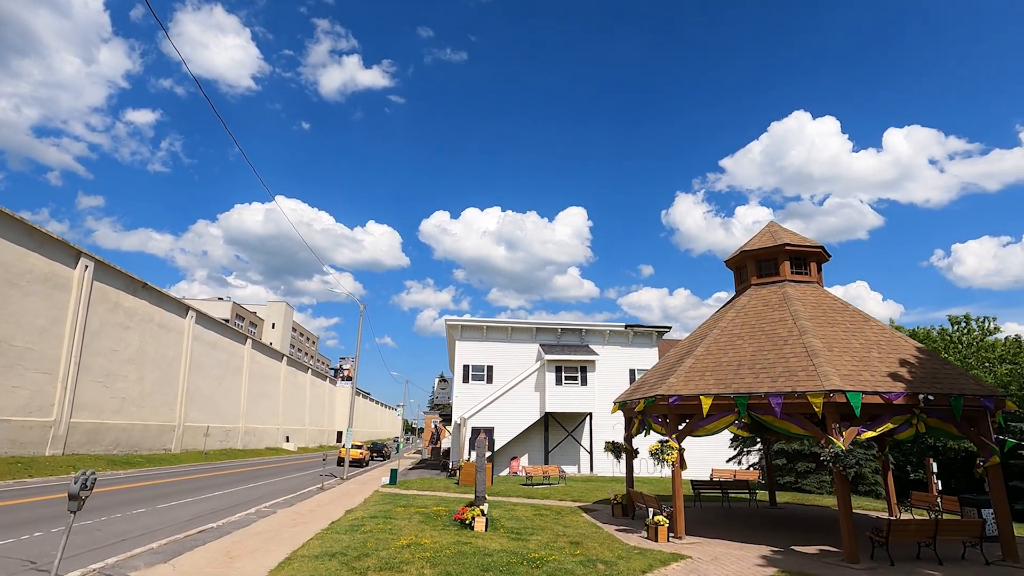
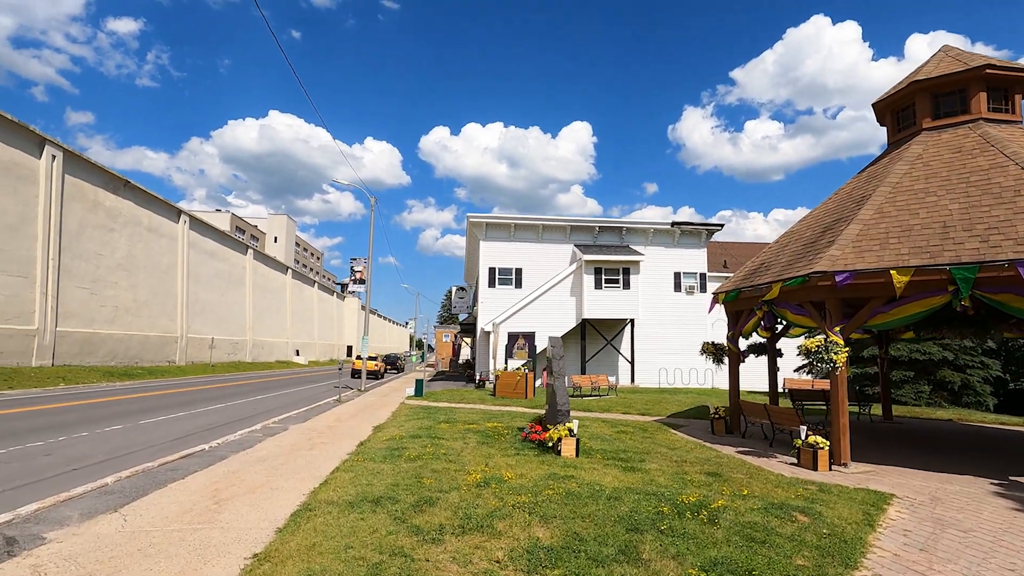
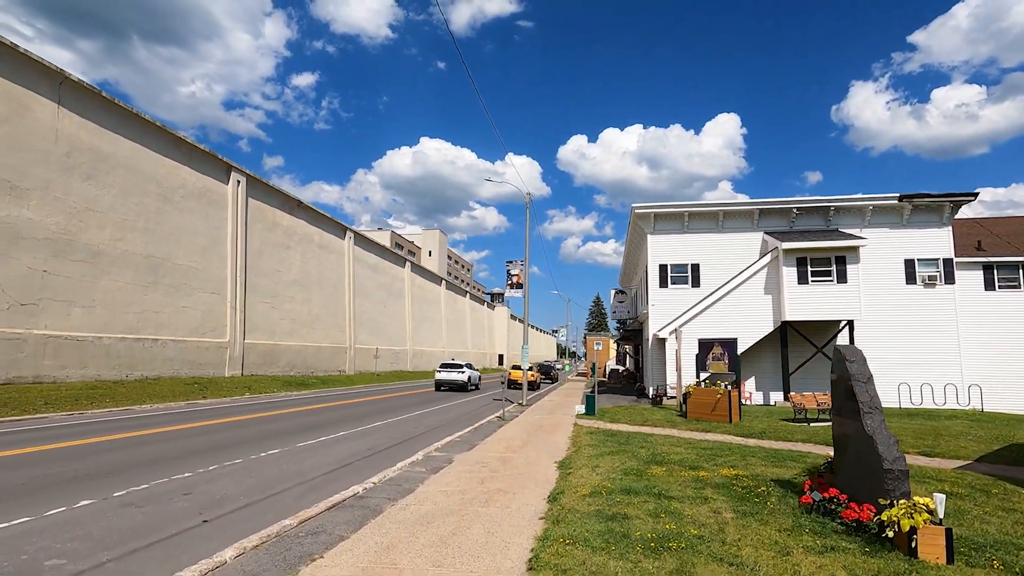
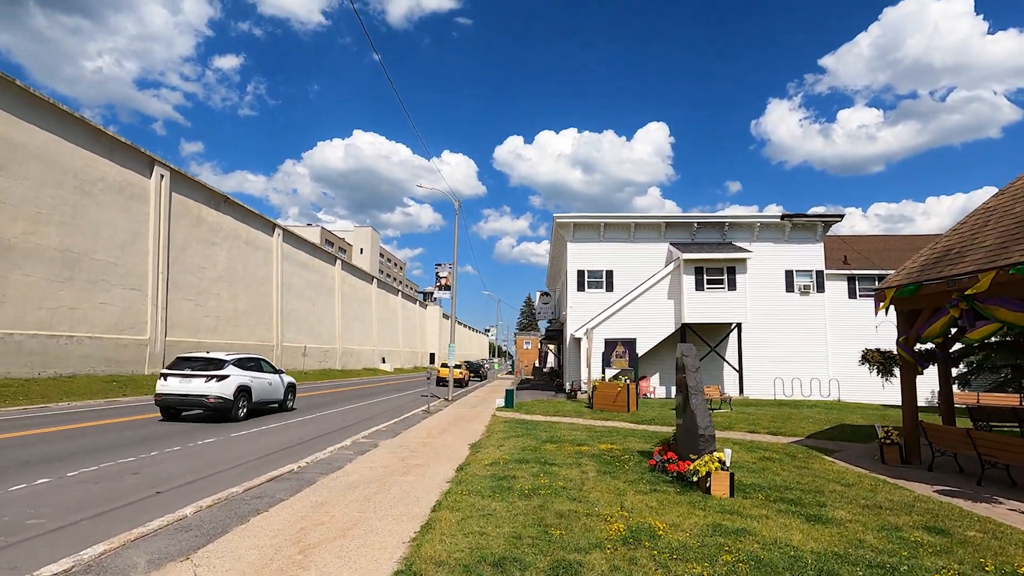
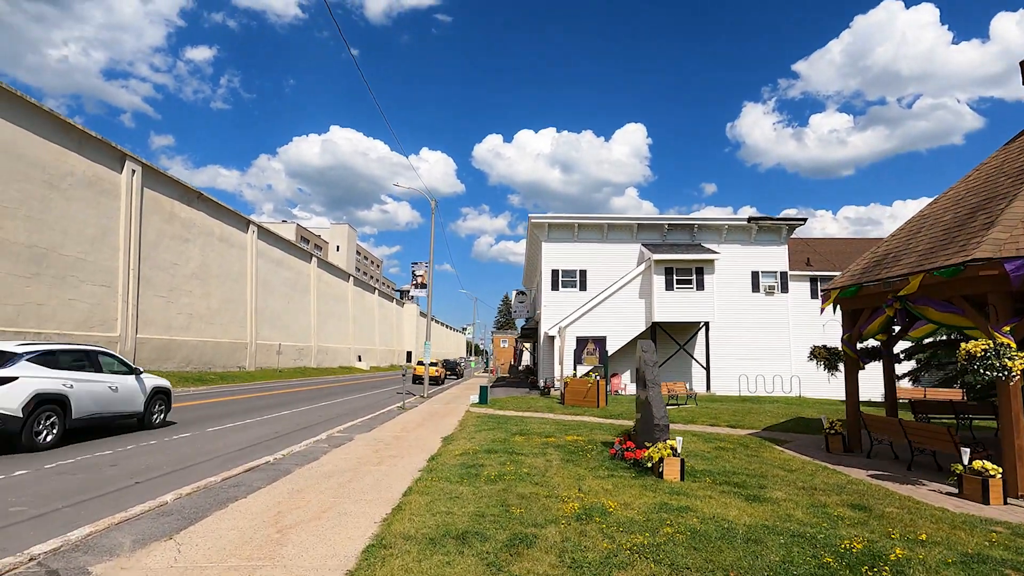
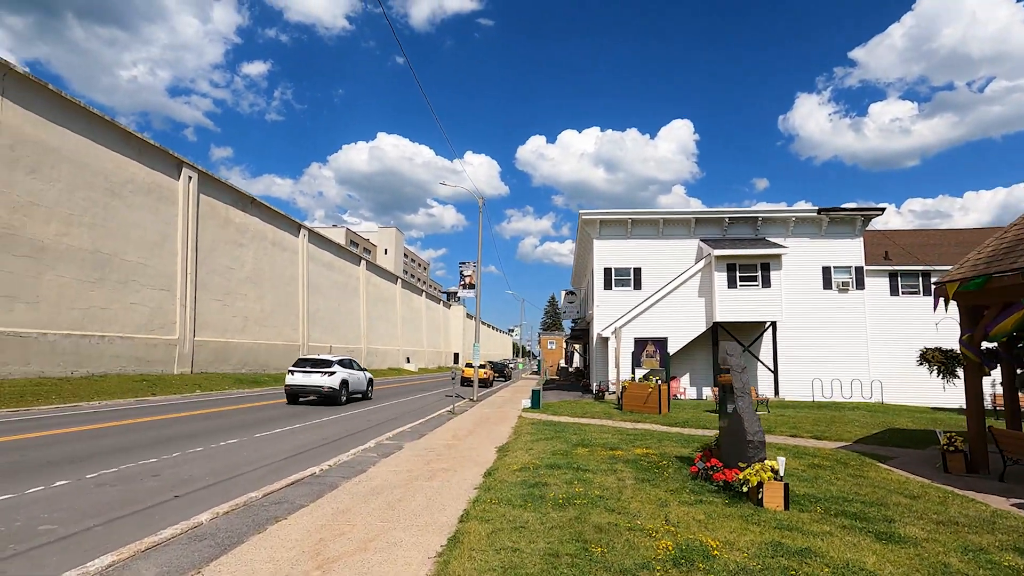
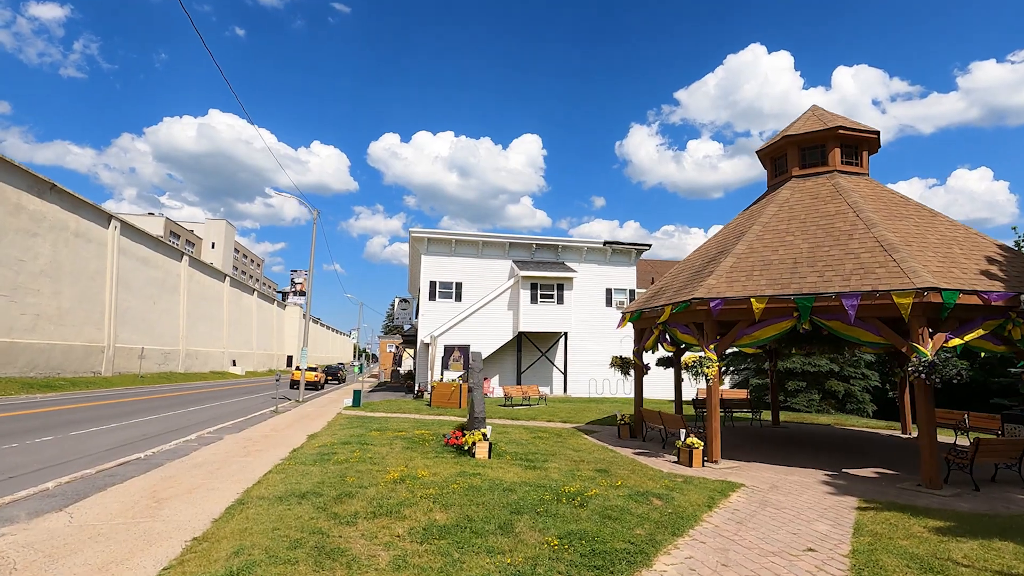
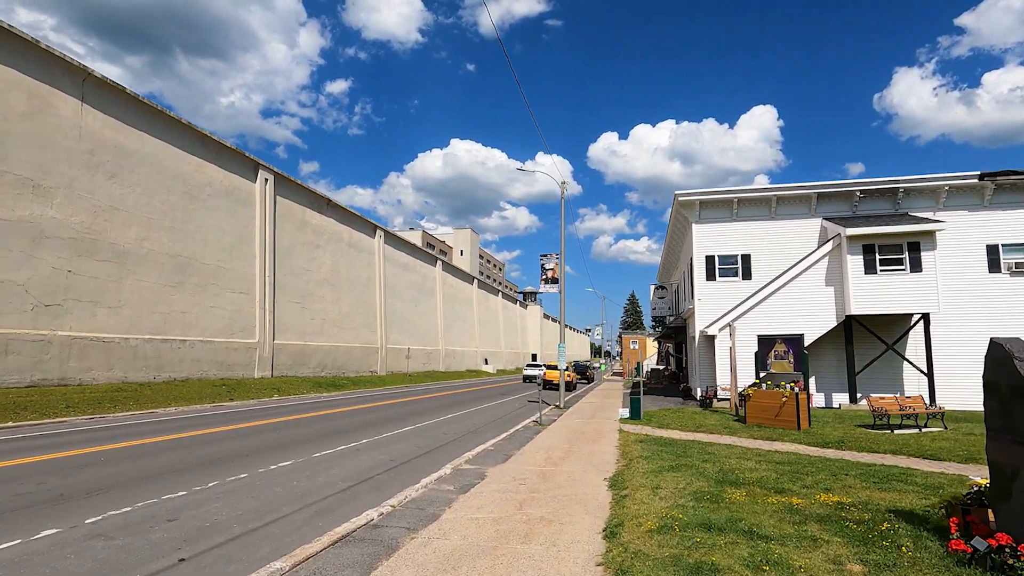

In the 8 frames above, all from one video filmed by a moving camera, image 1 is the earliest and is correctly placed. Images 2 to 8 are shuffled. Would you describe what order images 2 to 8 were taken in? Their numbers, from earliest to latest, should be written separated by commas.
7, 2, 5, 4, 6, 3, 8
